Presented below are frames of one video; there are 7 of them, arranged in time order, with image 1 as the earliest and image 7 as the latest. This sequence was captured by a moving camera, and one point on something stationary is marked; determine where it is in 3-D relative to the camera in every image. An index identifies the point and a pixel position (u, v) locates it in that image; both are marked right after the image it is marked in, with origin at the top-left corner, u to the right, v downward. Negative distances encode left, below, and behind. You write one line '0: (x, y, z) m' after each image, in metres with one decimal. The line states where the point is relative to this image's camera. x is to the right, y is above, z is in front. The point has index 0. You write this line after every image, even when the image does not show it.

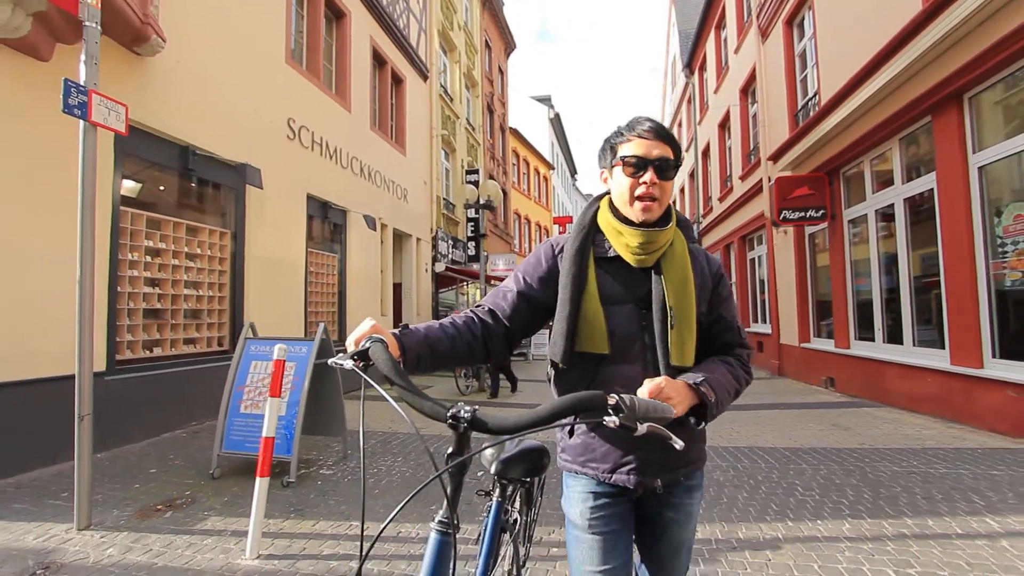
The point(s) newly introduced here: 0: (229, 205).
0: (-3.5, +1.0, +7.1) m
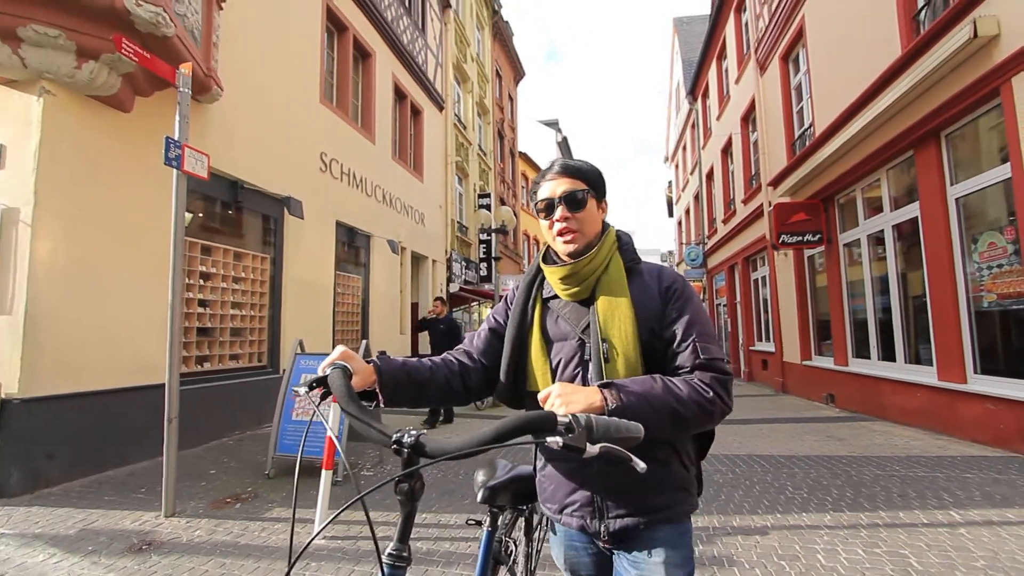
0: (-3.3, +0.7, +7.8) m
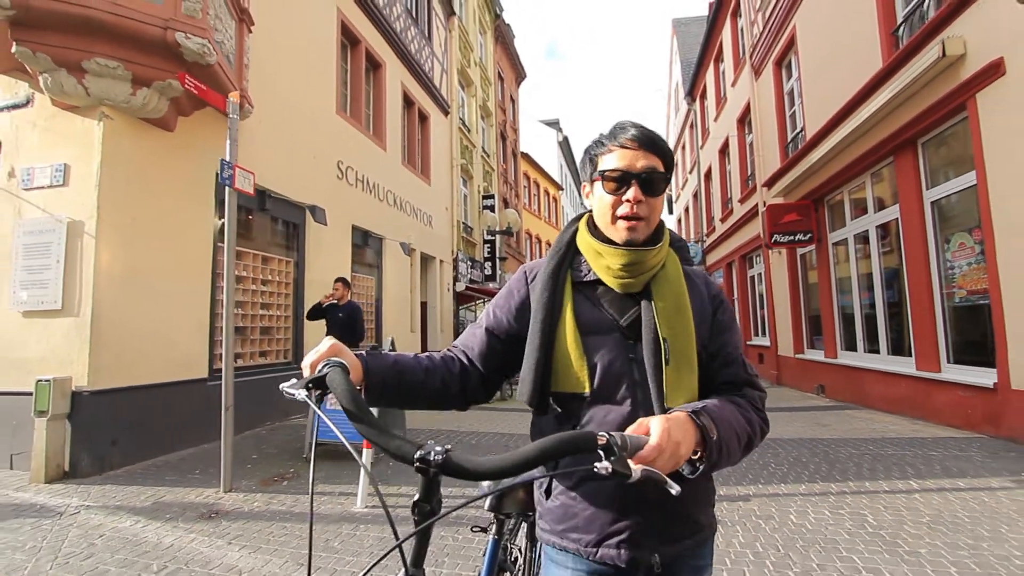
0: (-3.2, +0.7, +8.4) m
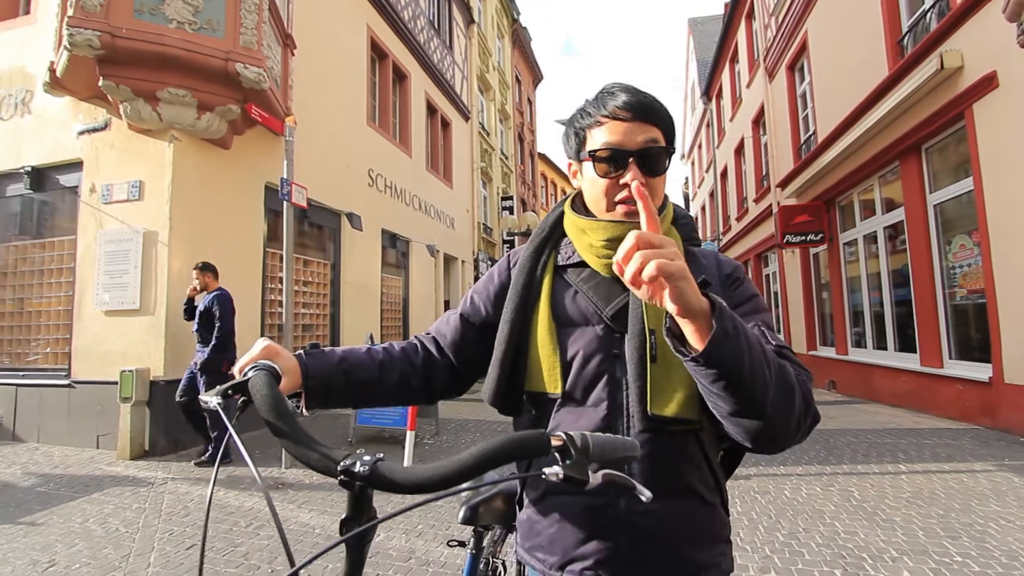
0: (-2.9, +0.7, +9.0) m
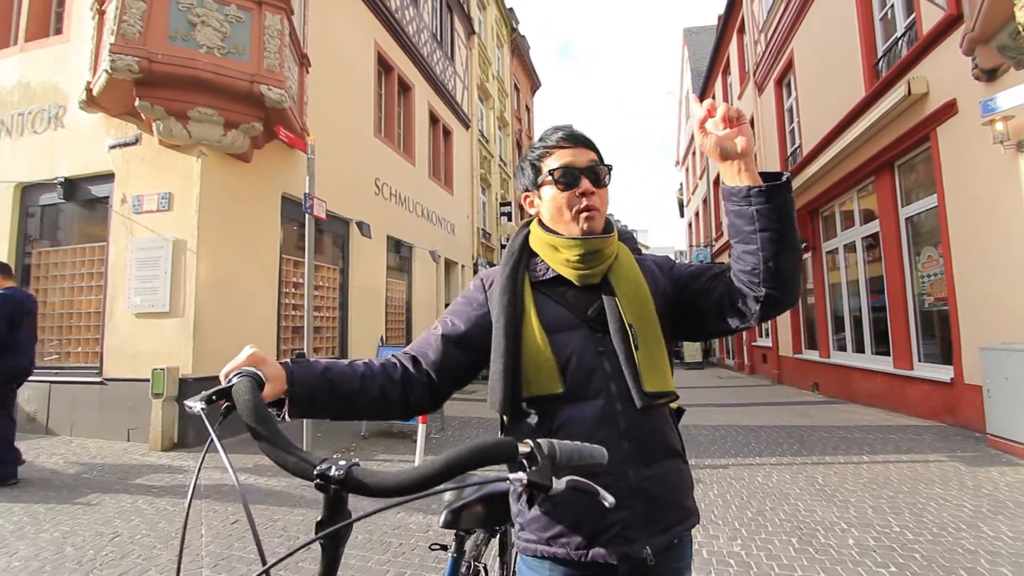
0: (-2.9, +0.7, +9.5) m
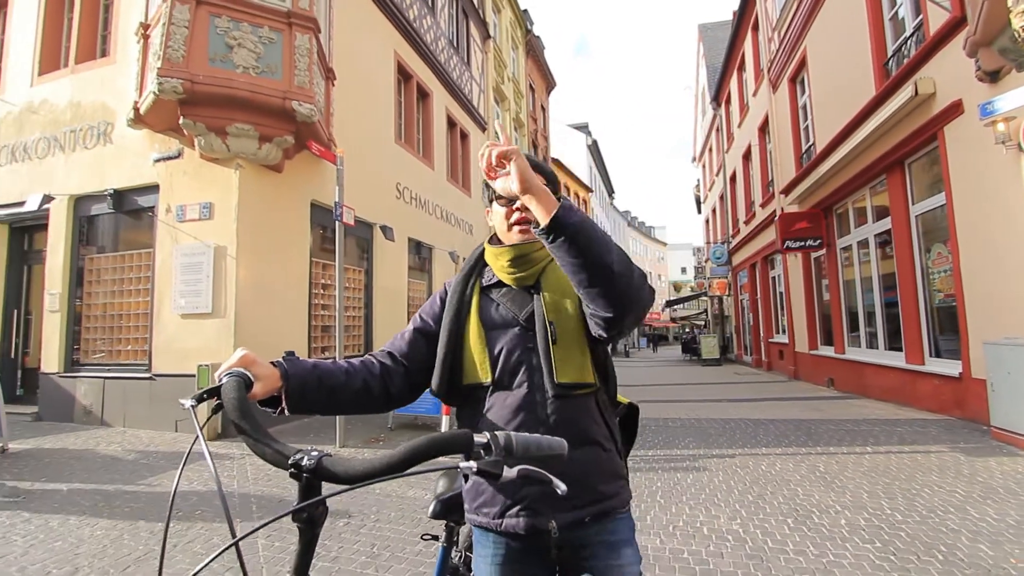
0: (-2.6, +0.6, +9.9) m
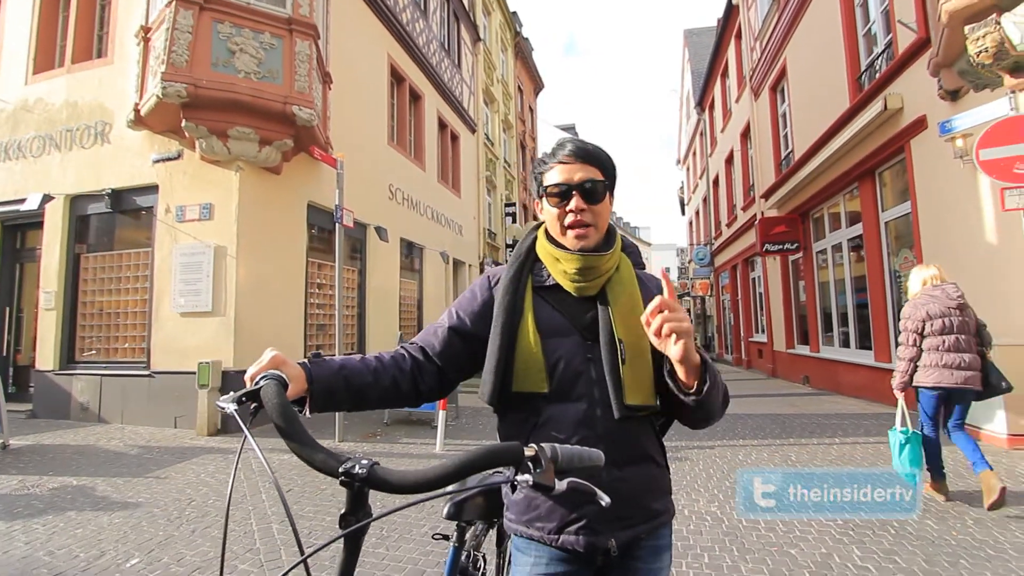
0: (-2.7, +0.7, +10.2) m
